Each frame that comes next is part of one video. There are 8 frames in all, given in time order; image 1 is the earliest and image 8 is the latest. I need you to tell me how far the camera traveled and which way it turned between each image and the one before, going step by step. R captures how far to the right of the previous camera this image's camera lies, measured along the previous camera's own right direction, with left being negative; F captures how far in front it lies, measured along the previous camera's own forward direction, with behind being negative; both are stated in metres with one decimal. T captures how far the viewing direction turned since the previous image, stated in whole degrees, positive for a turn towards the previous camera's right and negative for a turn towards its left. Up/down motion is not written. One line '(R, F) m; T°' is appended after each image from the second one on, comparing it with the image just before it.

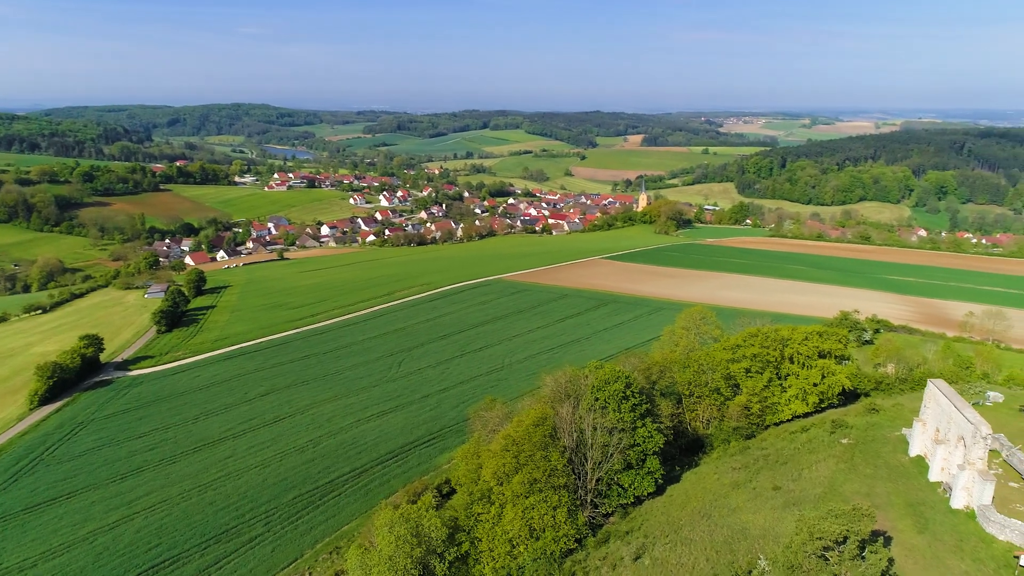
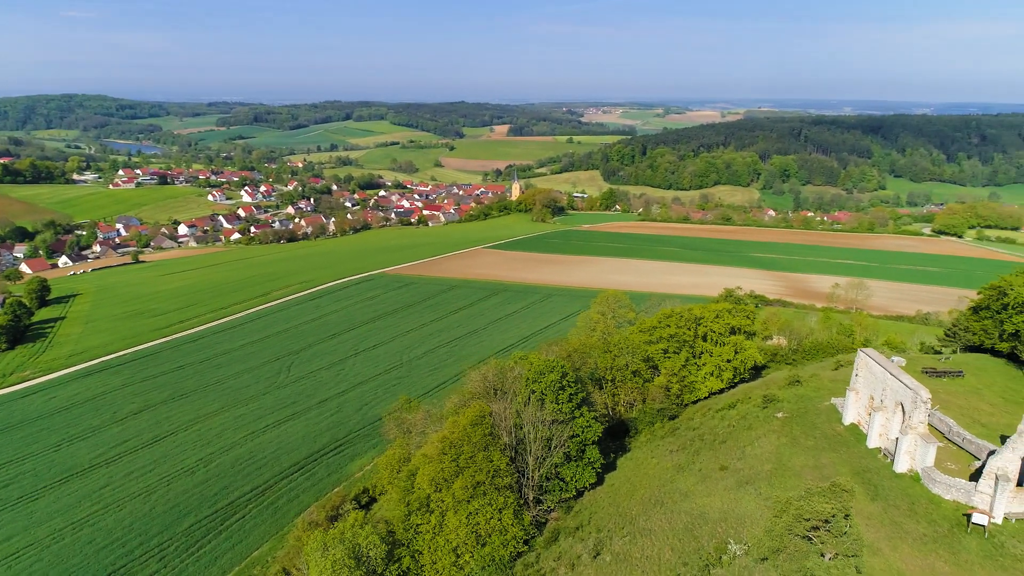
(-1.8, +1.7) m; +10°
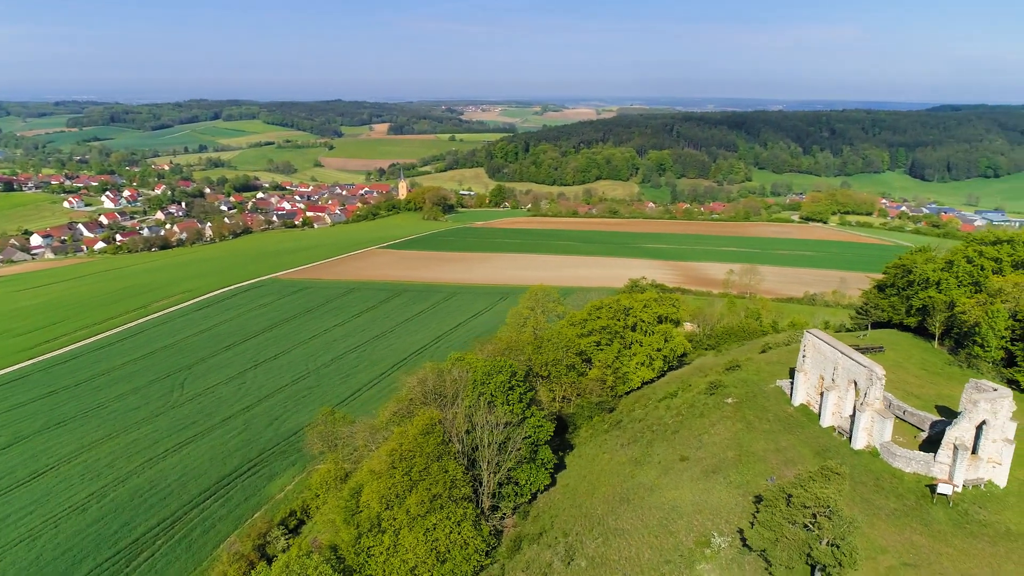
(-1.8, +1.4) m; +9°
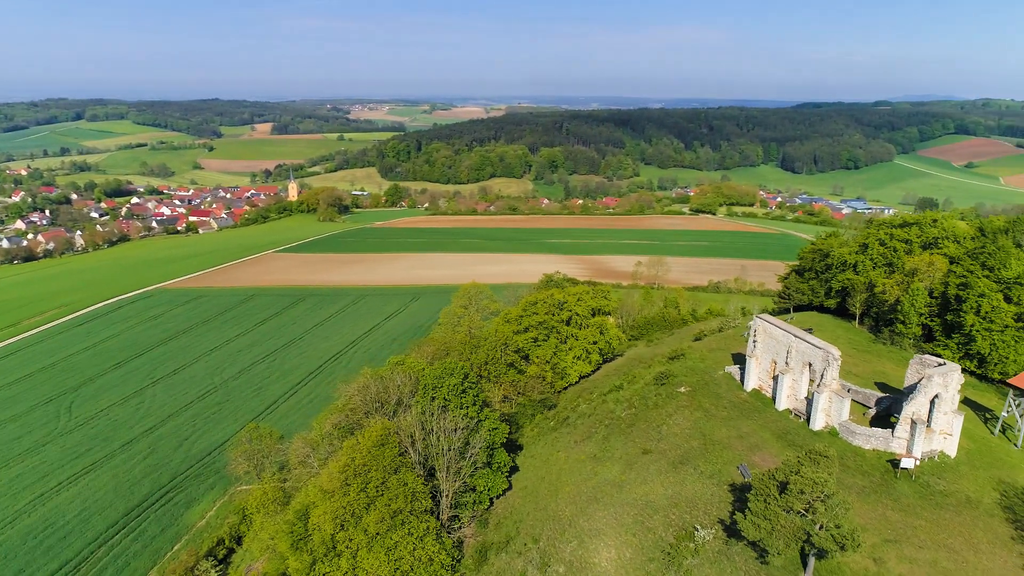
(-1.7, +1.1) m; +8°
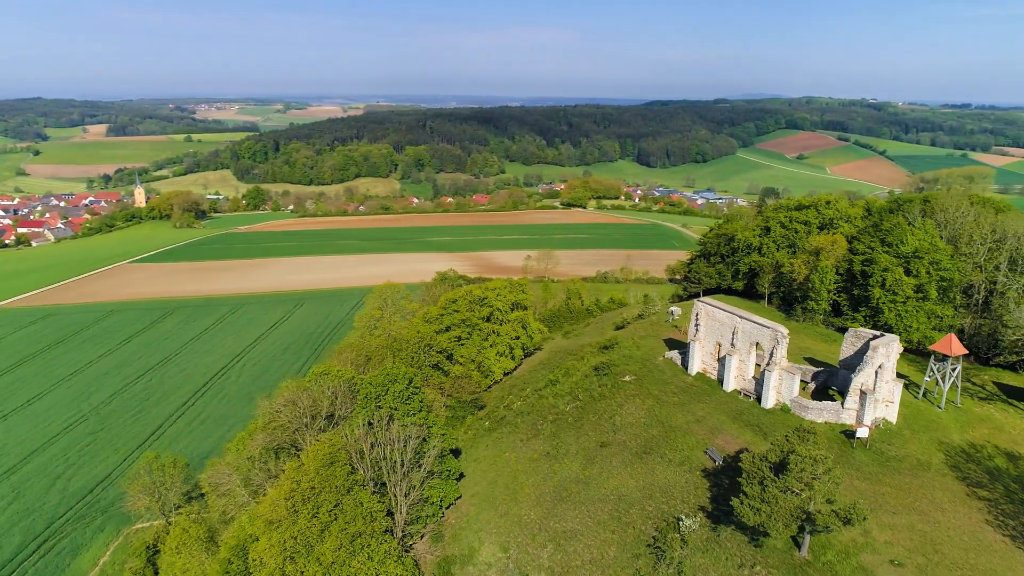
(-2.2, +1.3) m; +11°
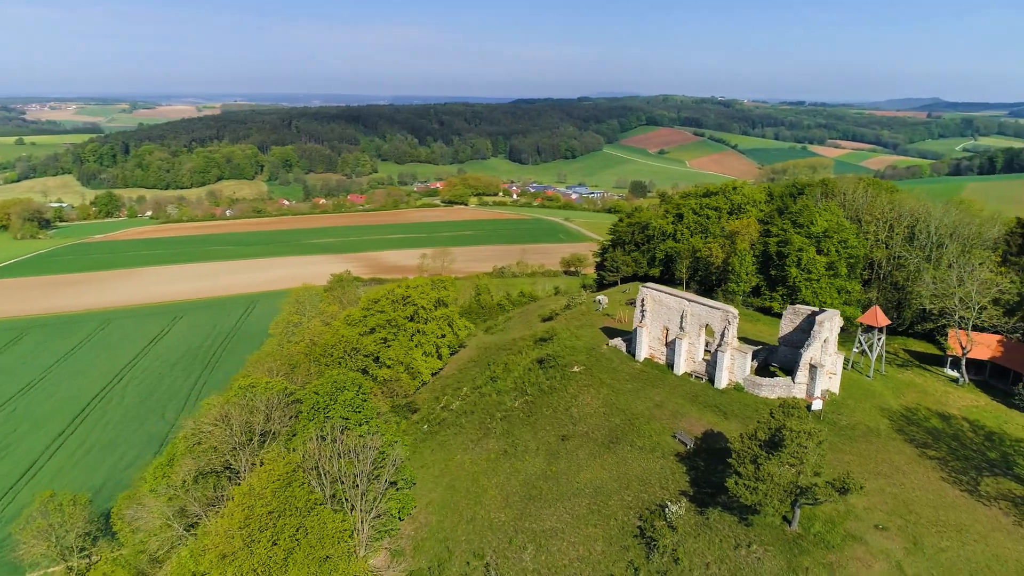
(-2.1, +1.0) m; +10°
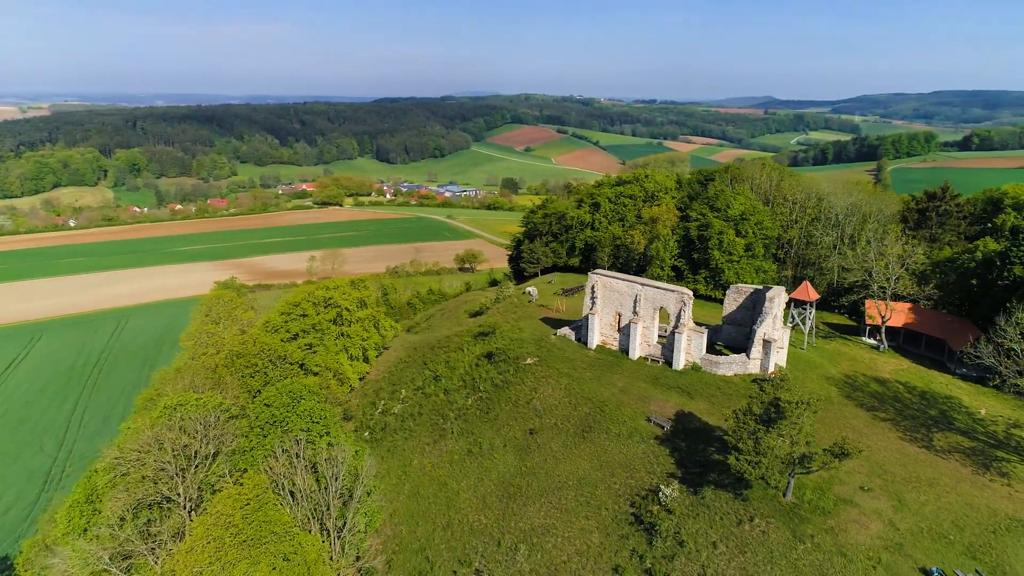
(-2.3, +1.0) m; +10°
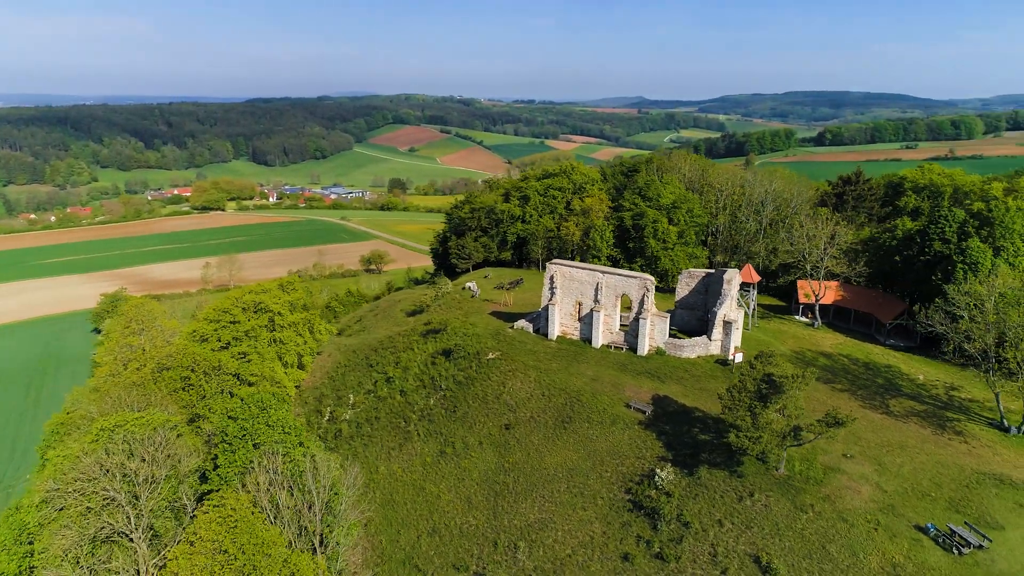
(-2.2, +0.7) m; +9°
